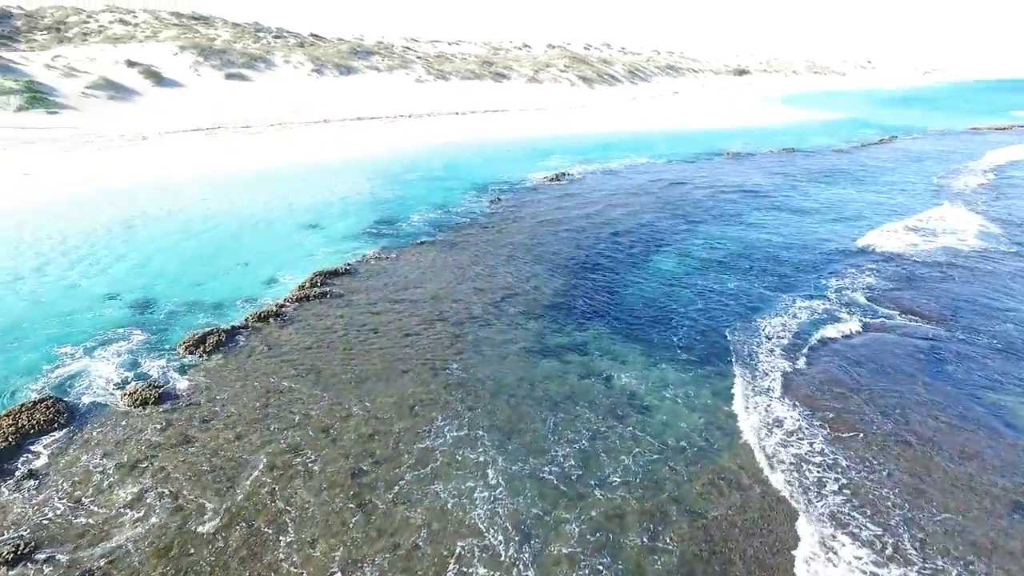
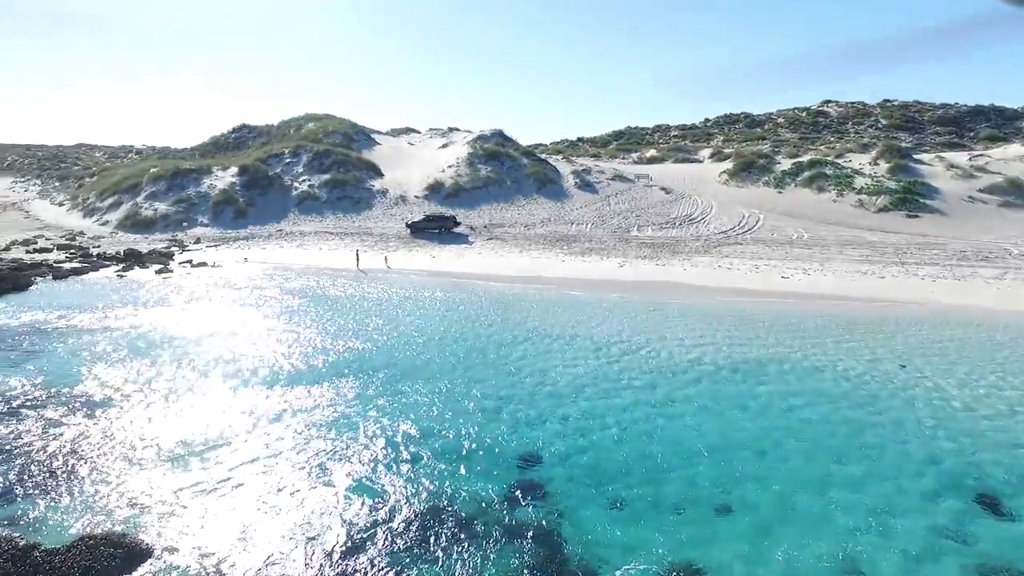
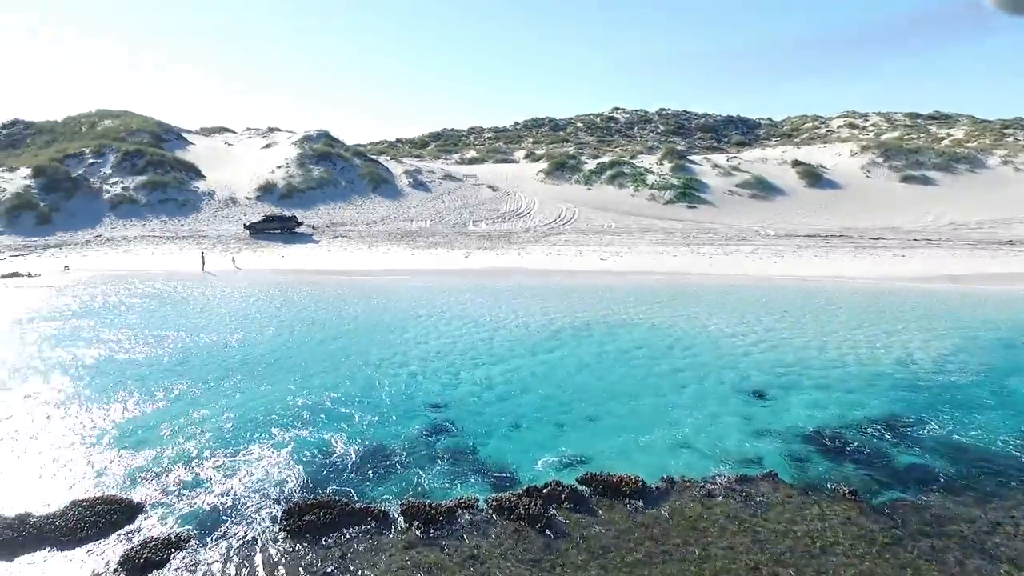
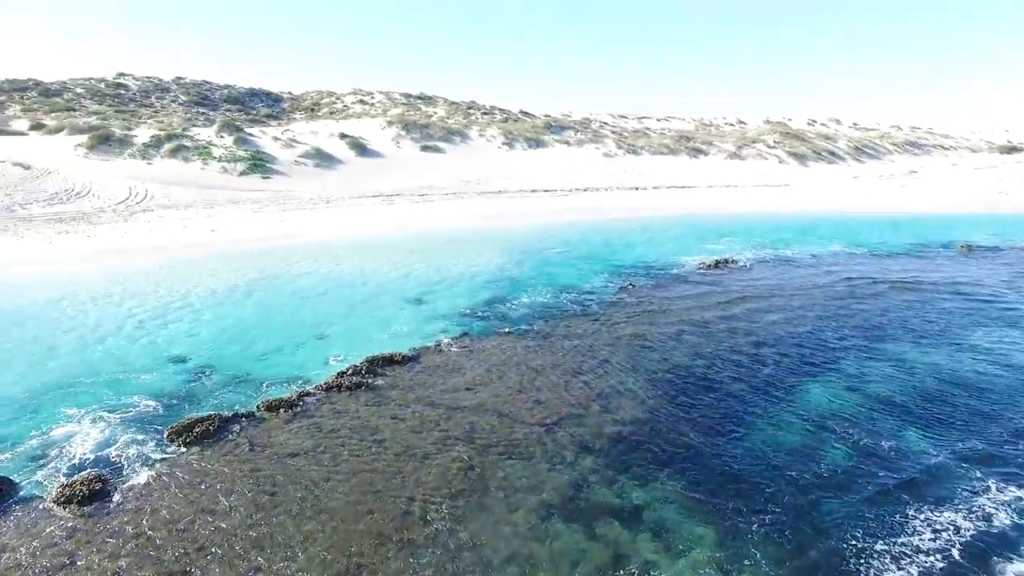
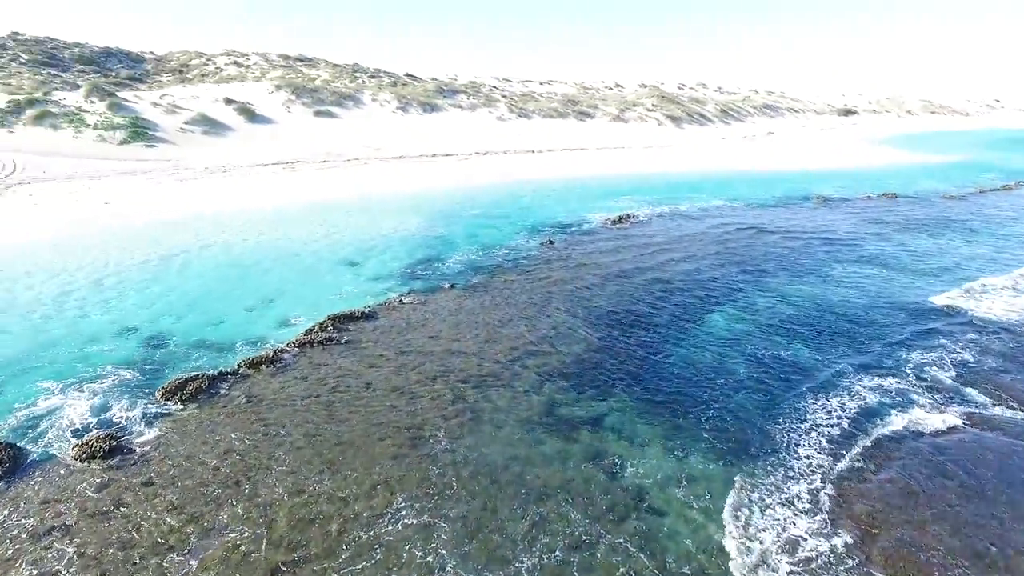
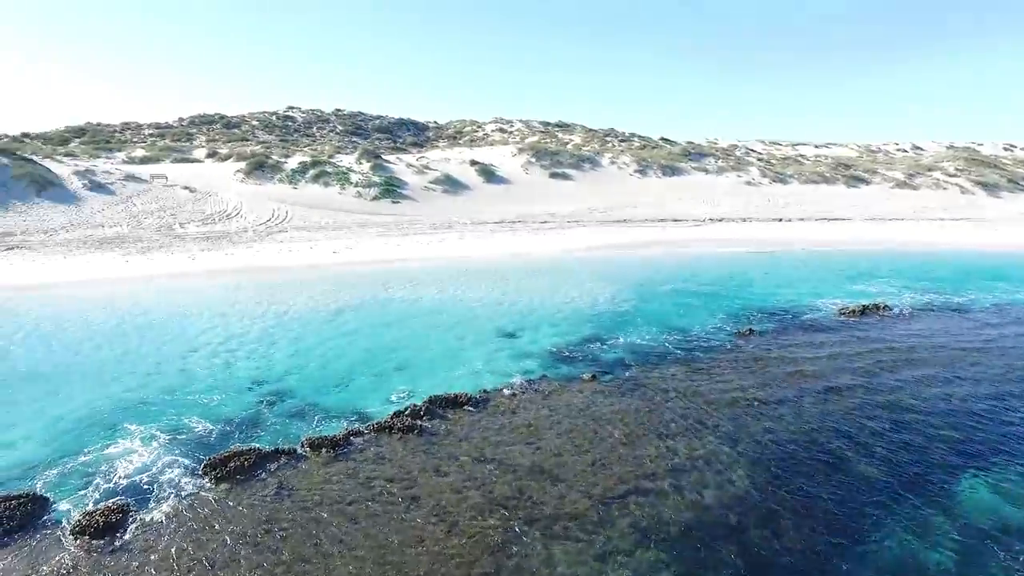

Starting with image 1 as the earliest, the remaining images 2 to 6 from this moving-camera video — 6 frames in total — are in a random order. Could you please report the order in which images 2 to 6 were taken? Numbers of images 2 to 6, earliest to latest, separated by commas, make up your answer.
5, 4, 6, 3, 2
